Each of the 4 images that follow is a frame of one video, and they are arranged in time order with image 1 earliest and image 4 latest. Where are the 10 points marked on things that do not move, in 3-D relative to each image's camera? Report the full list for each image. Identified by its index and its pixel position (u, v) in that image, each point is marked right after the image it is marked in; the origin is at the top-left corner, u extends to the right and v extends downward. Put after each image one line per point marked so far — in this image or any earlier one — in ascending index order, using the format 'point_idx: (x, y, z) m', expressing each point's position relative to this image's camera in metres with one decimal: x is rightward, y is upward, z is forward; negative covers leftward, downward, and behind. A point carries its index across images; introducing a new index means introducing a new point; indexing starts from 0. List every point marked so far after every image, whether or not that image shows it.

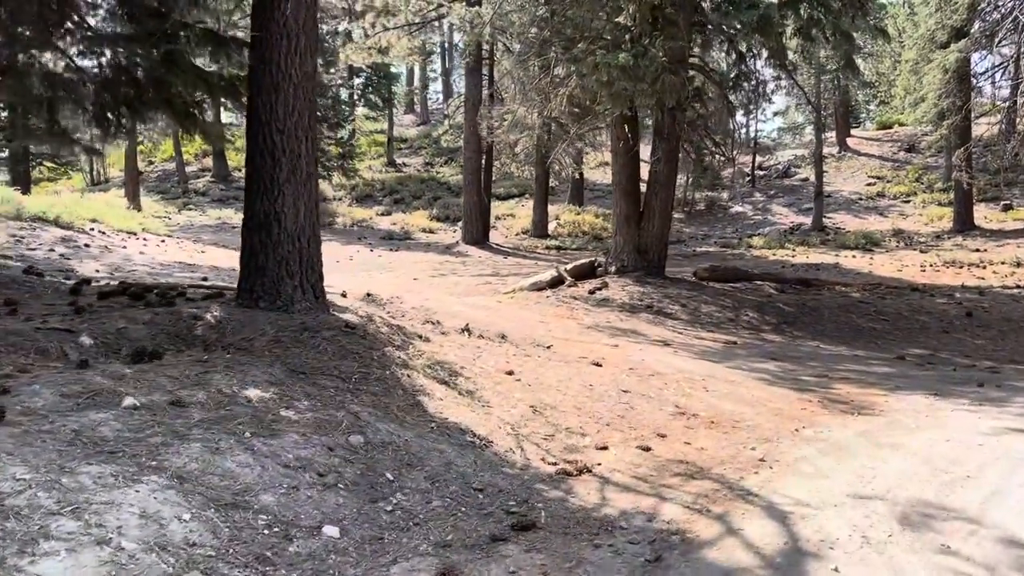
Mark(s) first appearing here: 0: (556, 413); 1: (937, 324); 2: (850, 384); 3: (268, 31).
0: (+0.3, -0.8, +5.2) m
1: (+5.5, -0.5, +10.9) m
2: (+2.9, -0.8, +7.2) m
3: (-1.7, +1.7, +5.8) m
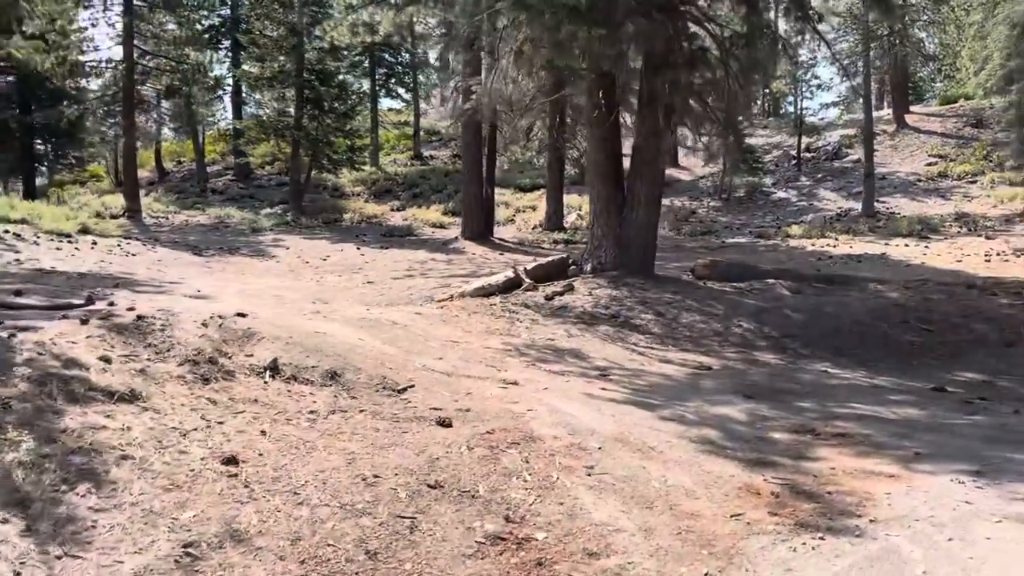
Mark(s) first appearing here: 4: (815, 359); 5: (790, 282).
0: (-0.9, -0.9, +2.8) m
1: (+4.7, -0.5, +8.2) m
2: (+1.8, -0.9, +4.6) m
3: (-2.8, +1.6, +3.5) m
4: (+2.7, -0.6, +7.6) m
5: (+3.5, +0.1, +10.6) m
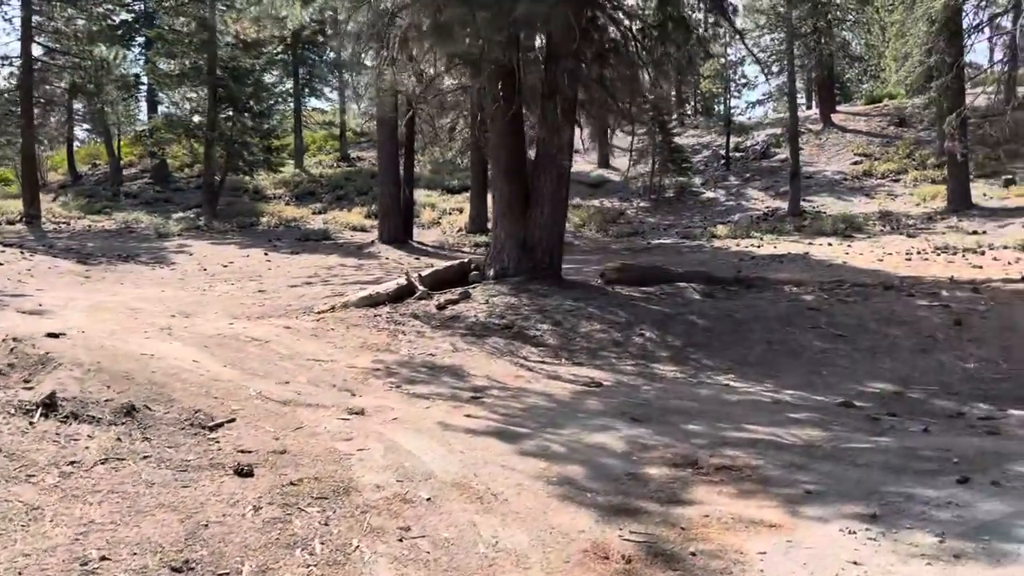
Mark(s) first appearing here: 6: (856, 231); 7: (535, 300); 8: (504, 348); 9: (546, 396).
0: (-1.6, -1.0, +1.9) m
1: (+3.6, -0.5, +7.7) m
2: (+1.0, -0.9, +3.9) m
3: (-3.6, +1.5, +2.5) m
4: (+1.7, -0.7, +7.0) m
5: (+2.2, 0.0, +10.0) m
6: (+7.7, +1.3, +19.1) m
7: (+0.2, -0.1, +8.8) m
8: (-0.1, -0.5, +7.4) m
9: (+0.2, -0.7, +5.9) m
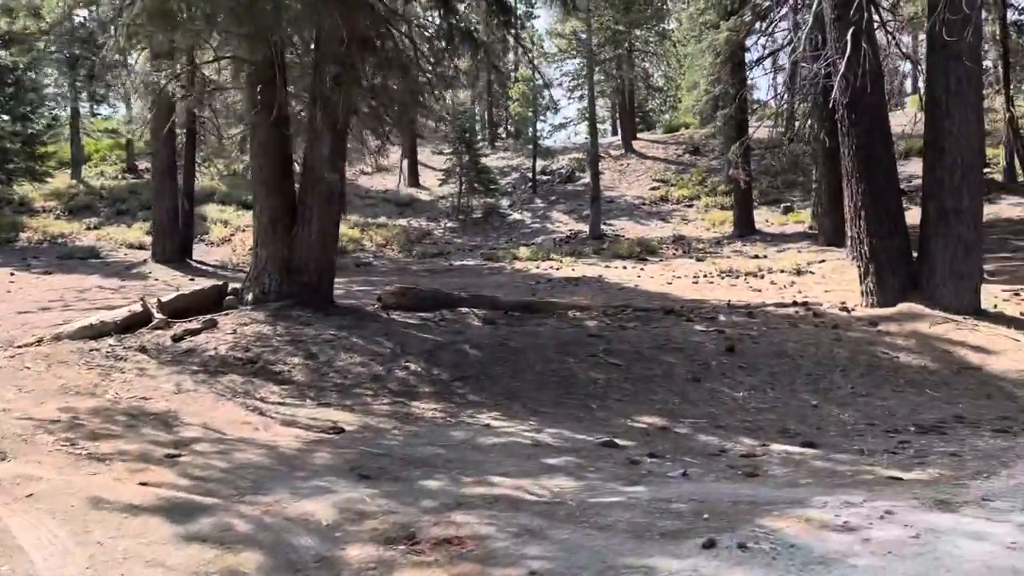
0: (-2.4, -1.1, +0.7) m
1: (+1.5, -0.7, +7.4) m
2: (-0.3, -1.1, +3.2) m
3: (-4.5, +1.4, +0.9) m
4: (-0.2, -0.9, +6.3) m
5: (-0.3, -0.3, +9.4) m
6: (+3.2, +0.8, +19.5) m
7: (-2.0, -0.4, +7.8) m
8: (-2.0, -0.7, +6.4) m
9: (-1.4, -0.9, +5.0) m
